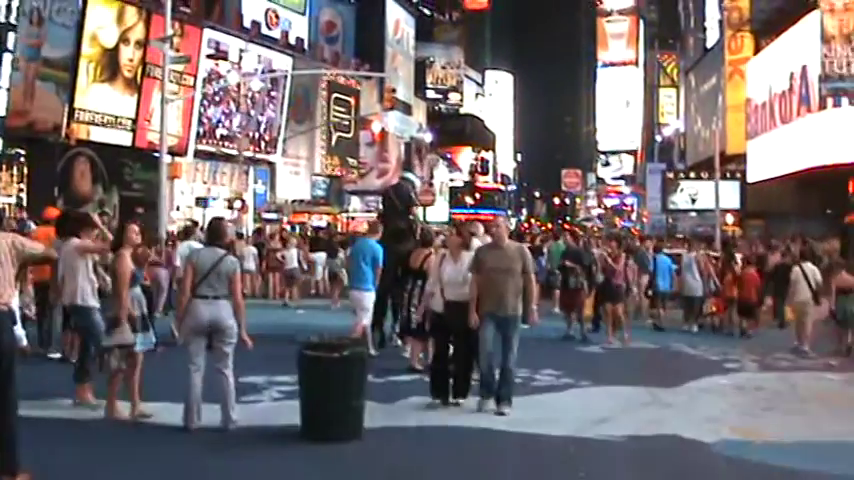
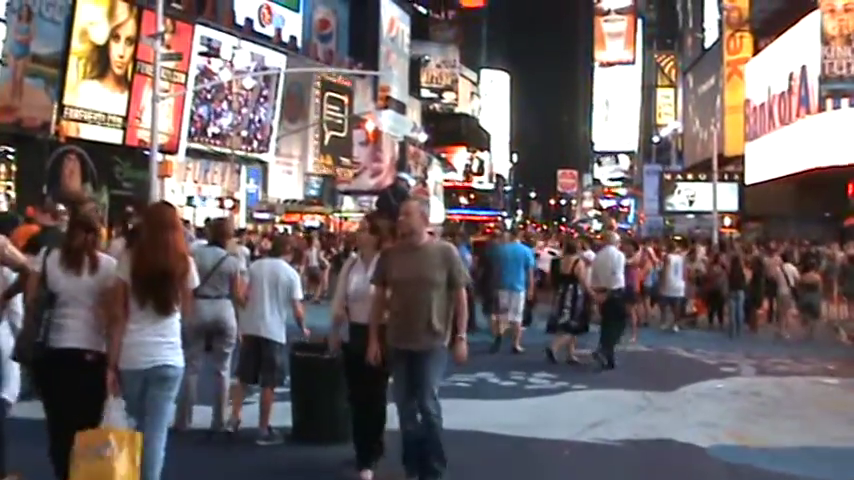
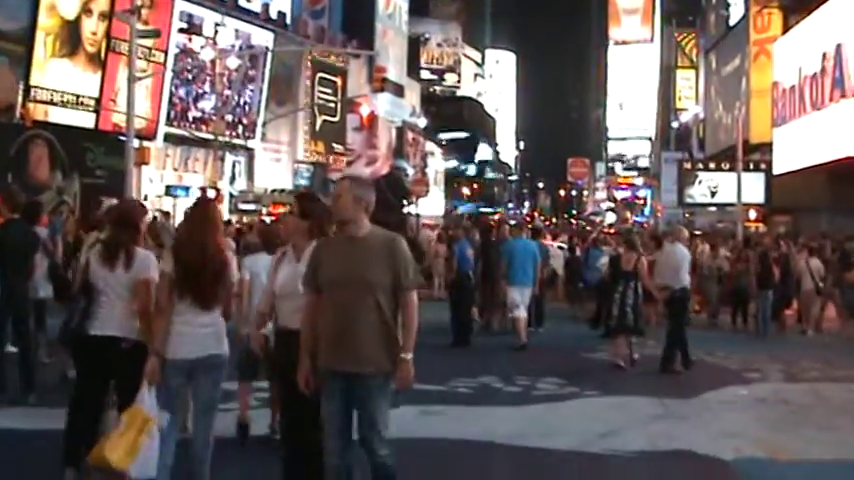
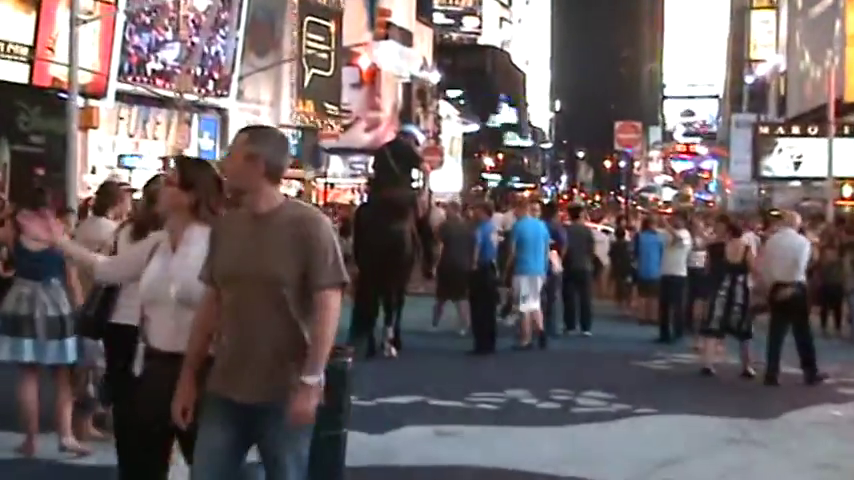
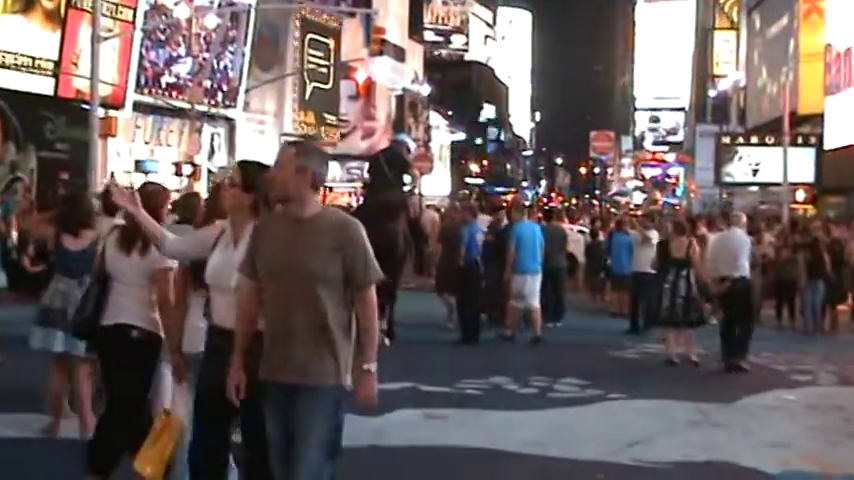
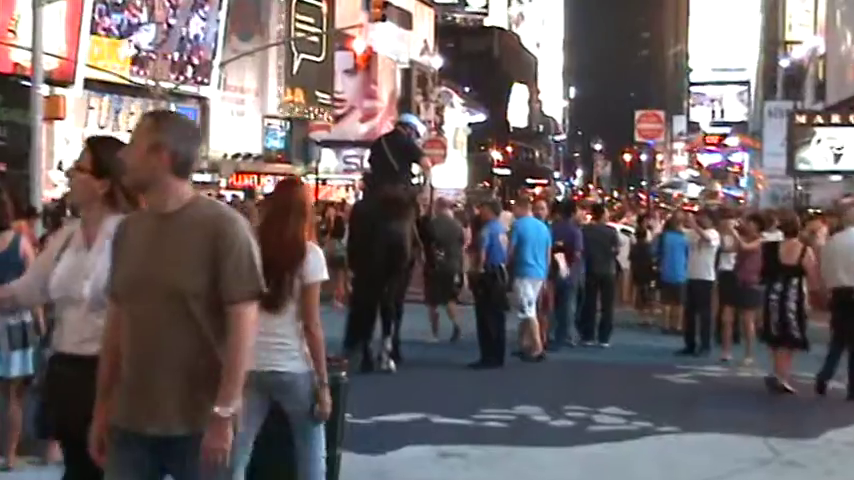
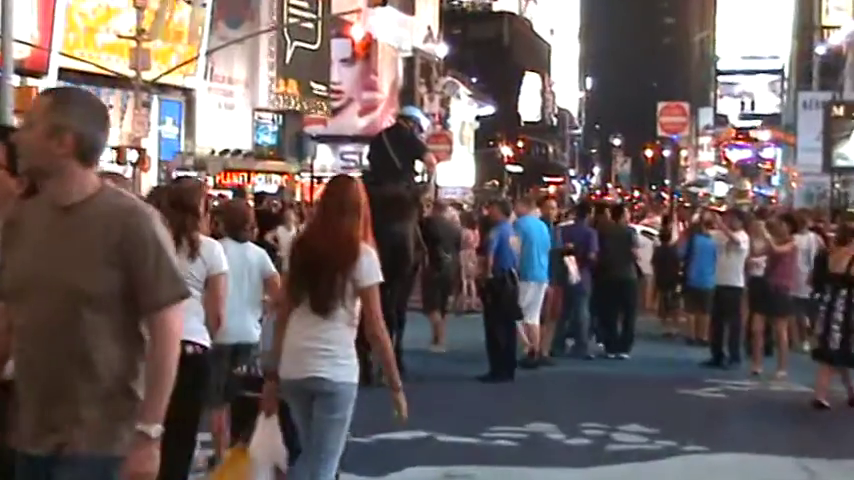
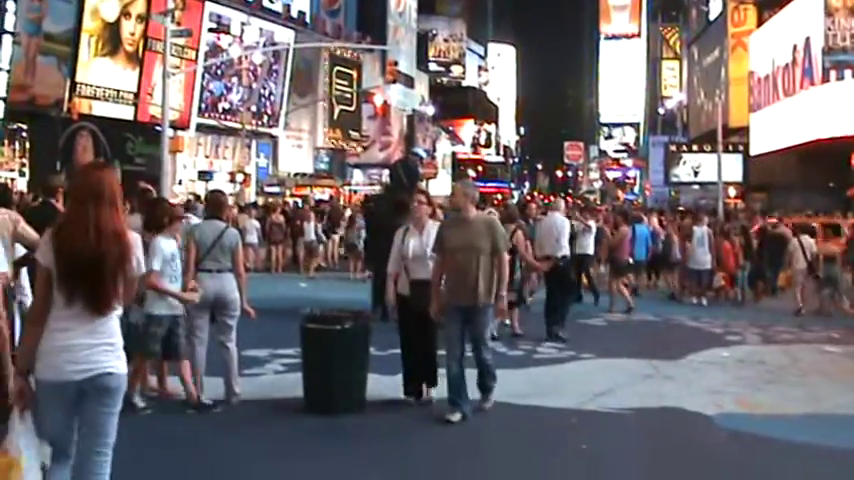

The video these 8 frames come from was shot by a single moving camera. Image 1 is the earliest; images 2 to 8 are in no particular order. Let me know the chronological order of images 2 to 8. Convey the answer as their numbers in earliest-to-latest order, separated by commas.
8, 2, 3, 5, 4, 6, 7
